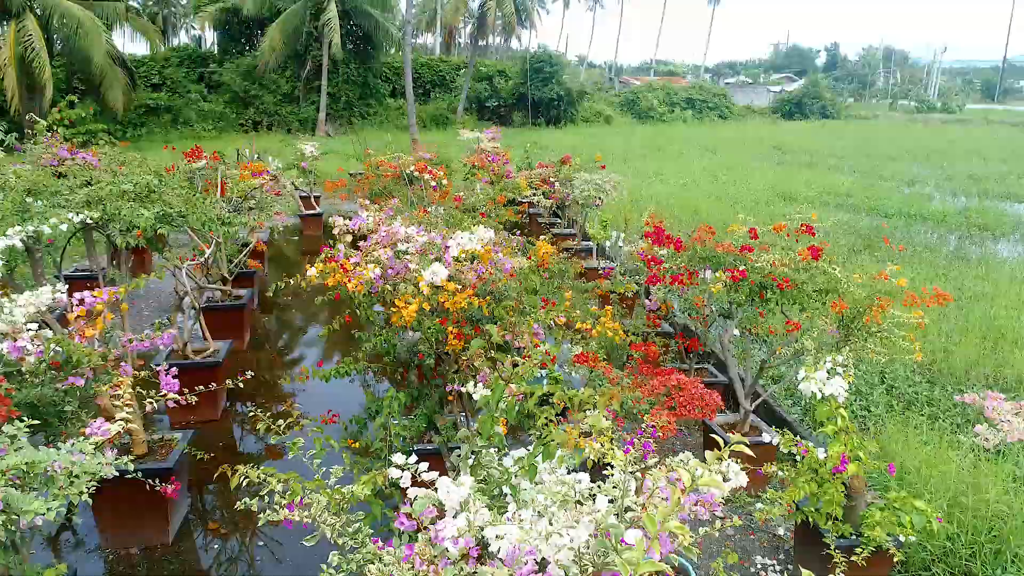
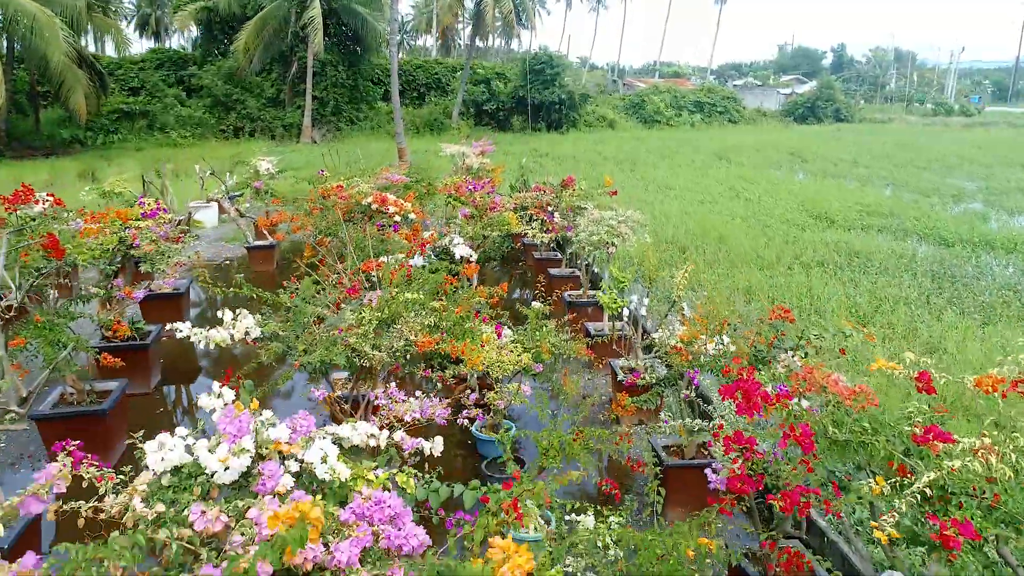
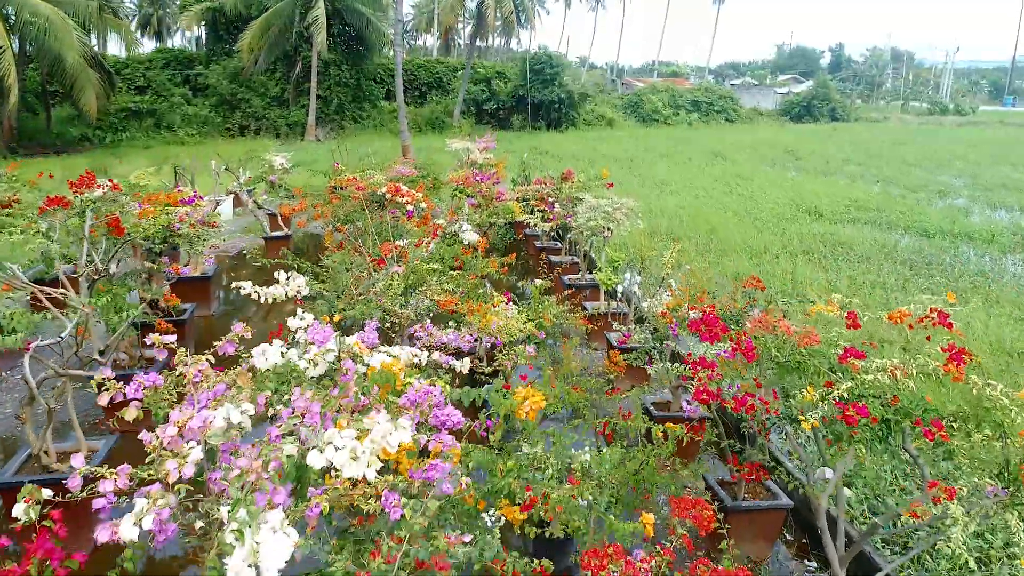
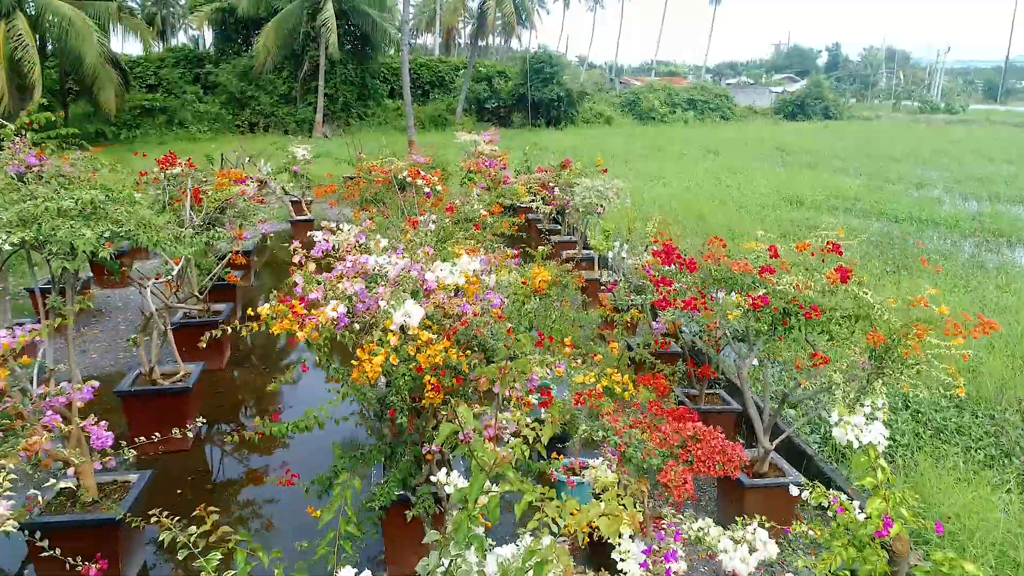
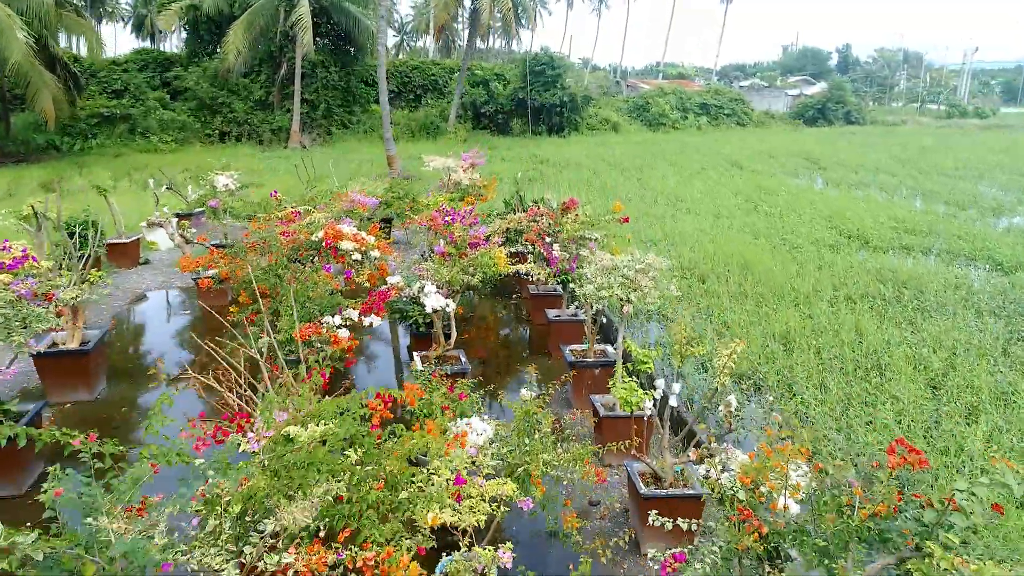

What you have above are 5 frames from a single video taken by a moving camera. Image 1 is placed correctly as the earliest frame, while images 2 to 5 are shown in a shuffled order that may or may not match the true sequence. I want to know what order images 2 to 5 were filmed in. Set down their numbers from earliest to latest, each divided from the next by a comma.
4, 3, 2, 5
